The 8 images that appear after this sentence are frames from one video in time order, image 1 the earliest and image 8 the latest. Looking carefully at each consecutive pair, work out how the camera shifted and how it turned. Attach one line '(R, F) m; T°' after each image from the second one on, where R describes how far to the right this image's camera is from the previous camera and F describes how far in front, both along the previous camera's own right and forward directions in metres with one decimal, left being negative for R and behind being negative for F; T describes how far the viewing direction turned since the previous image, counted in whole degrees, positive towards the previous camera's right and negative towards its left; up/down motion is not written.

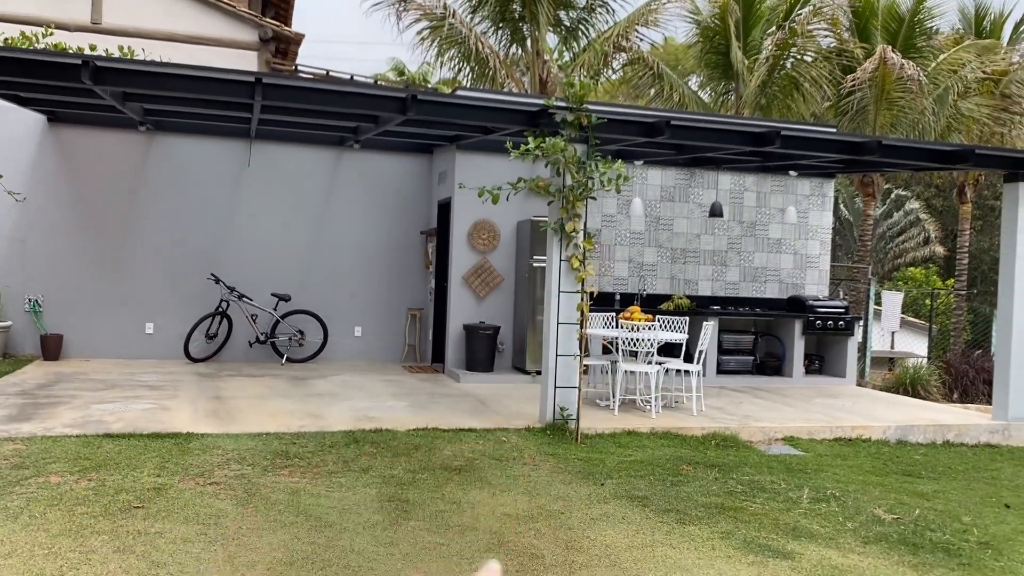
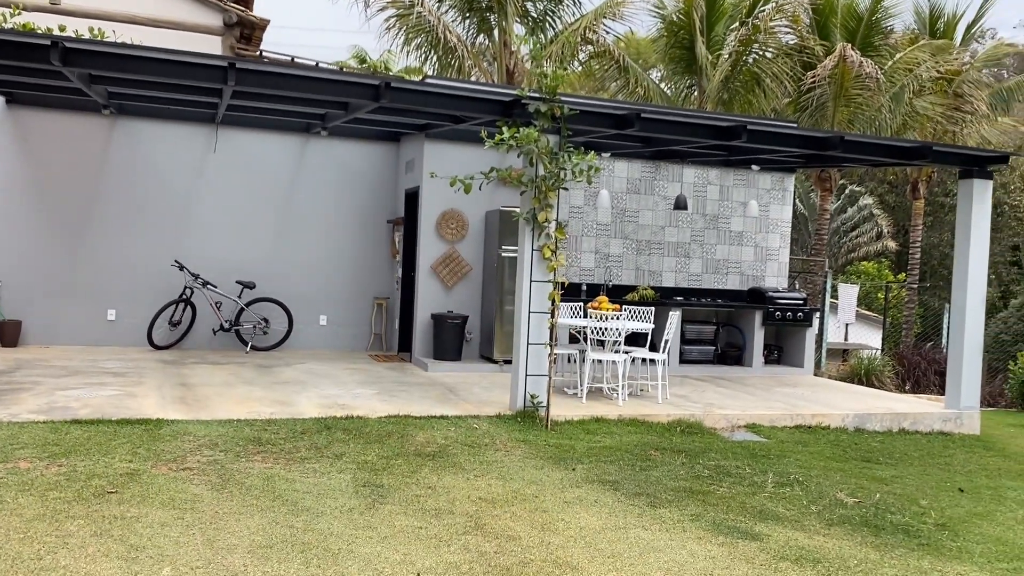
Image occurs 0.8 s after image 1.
(-0.1, -0.1) m; +3°
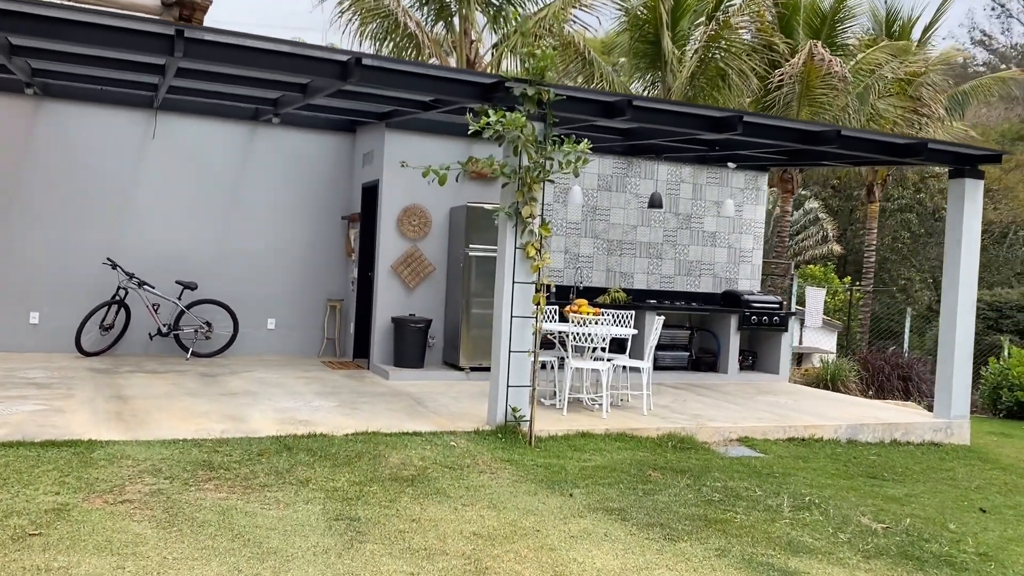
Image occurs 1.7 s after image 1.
(-0.3, +0.6) m; +4°
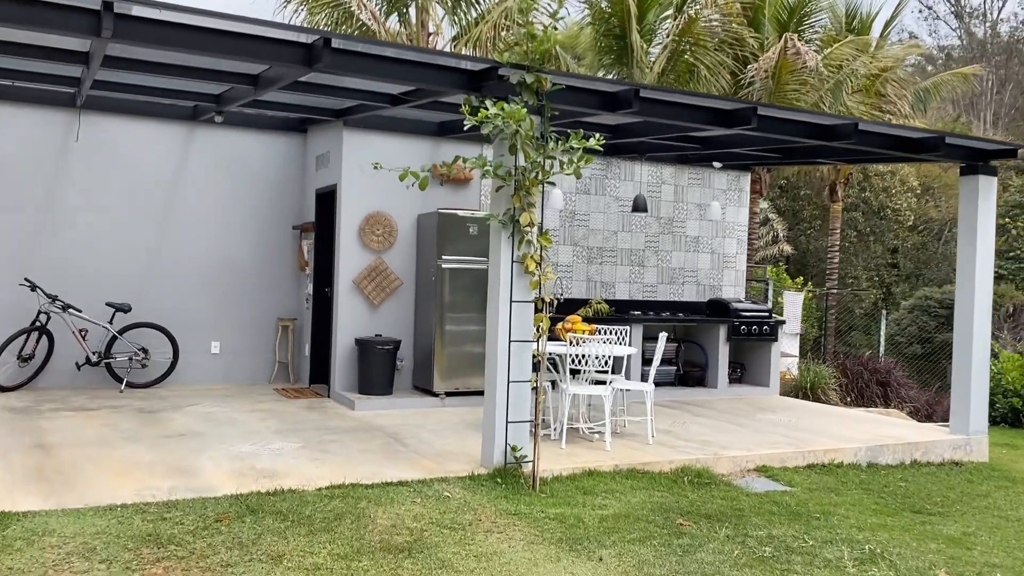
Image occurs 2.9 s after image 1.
(-0.3, +0.8) m; +4°
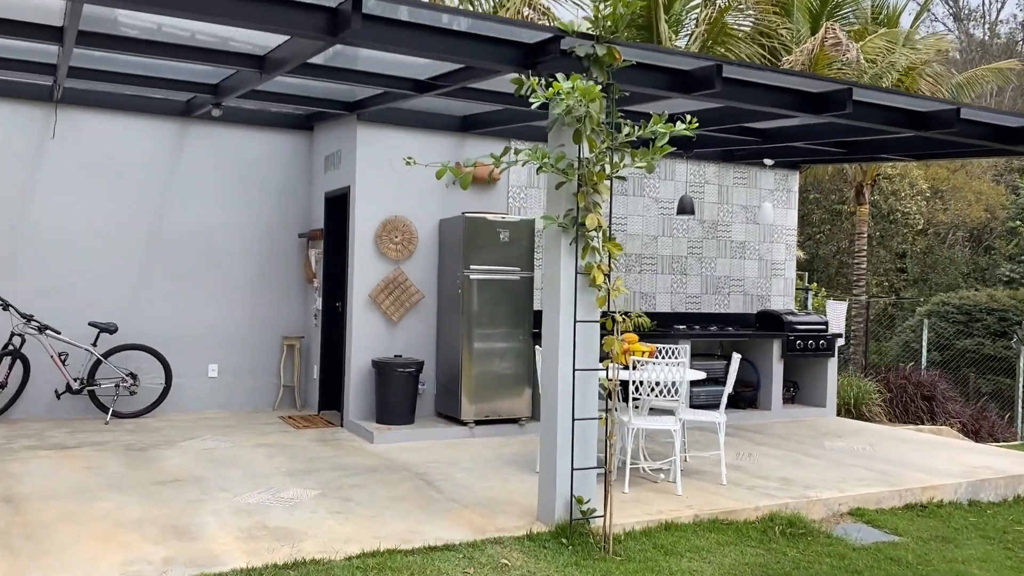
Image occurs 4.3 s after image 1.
(-0.3, +0.9) m; +1°
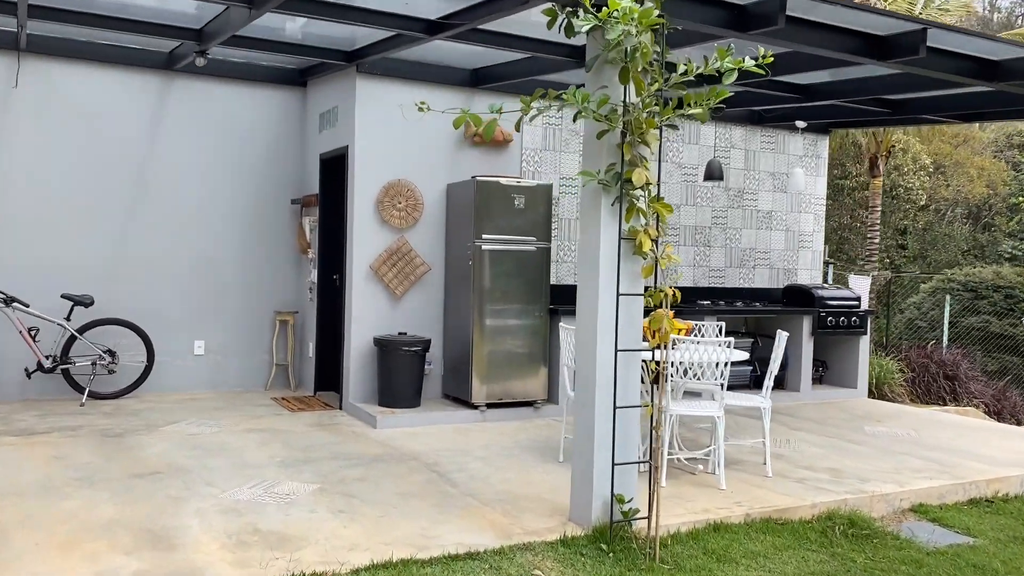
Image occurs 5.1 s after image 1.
(-0.2, +0.6) m; +1°
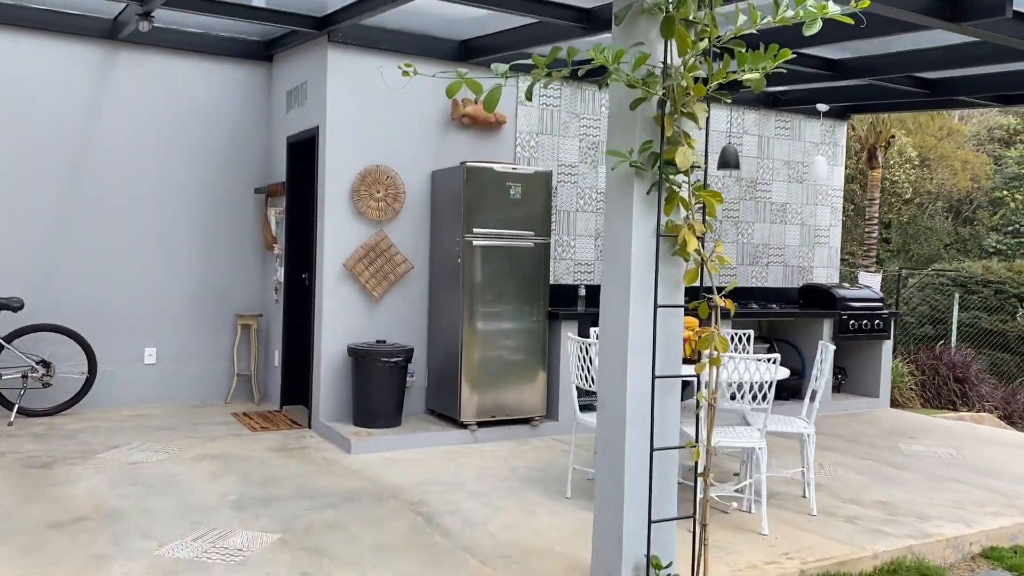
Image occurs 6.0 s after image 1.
(-0.1, +0.8) m; +2°
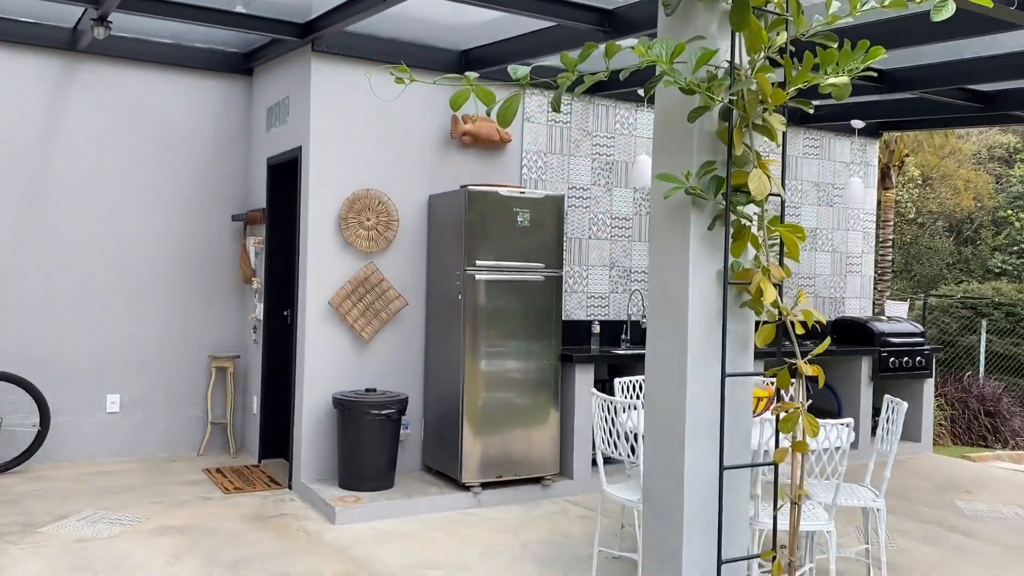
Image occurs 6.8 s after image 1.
(-0.1, +0.7) m; 0°
